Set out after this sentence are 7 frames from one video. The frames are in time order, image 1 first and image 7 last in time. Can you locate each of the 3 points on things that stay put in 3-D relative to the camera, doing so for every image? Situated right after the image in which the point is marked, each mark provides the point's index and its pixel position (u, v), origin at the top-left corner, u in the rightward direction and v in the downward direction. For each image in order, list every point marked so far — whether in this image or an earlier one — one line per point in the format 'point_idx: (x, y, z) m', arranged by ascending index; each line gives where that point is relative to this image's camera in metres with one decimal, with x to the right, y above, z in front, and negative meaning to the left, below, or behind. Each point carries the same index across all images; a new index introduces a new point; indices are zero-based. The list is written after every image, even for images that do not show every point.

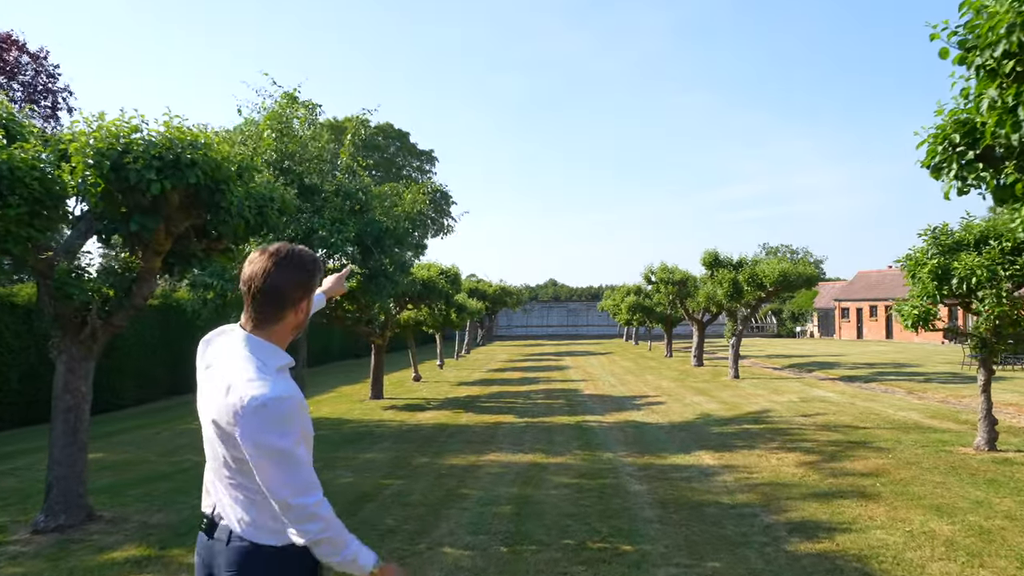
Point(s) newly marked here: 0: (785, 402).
0: (+4.9, -2.1, +13.2) m
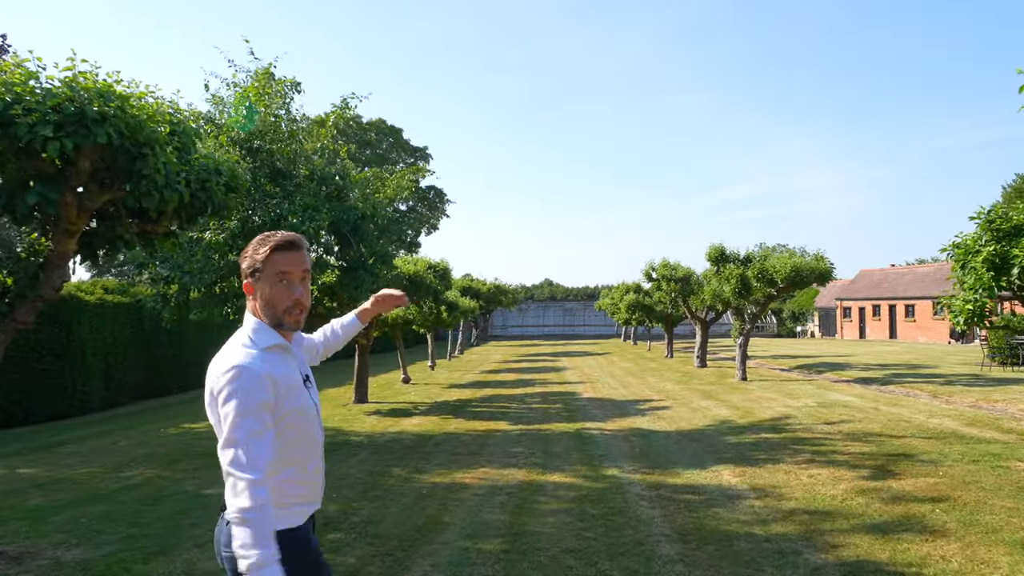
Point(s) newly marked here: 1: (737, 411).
0: (+4.8, -2.0, +12.1) m
1: (+3.7, -2.0, +12.1) m
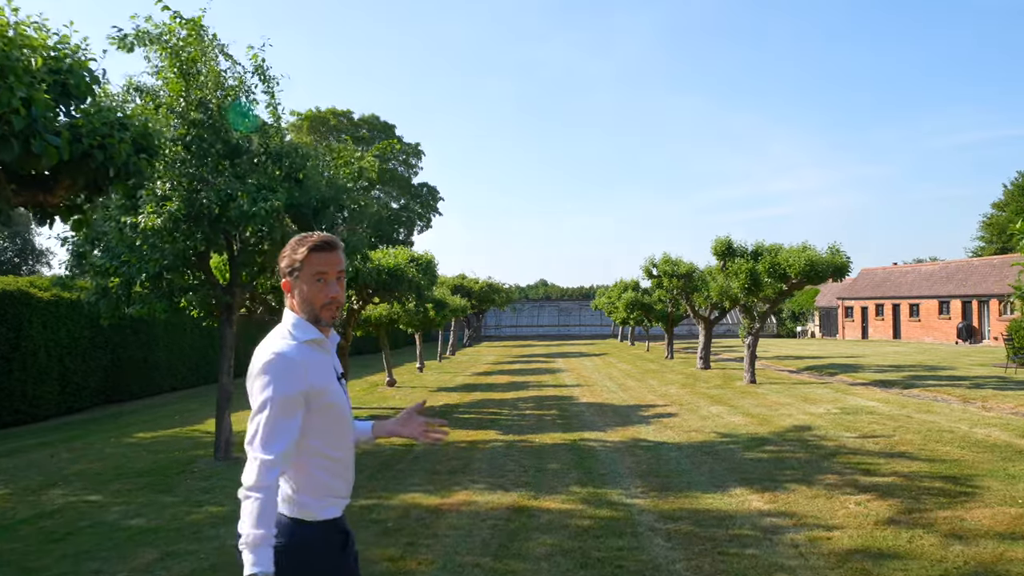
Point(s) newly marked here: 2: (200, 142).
0: (+4.6, -1.9, +10.9) m
1: (+3.6, -1.9, +10.9) m
2: (-3.7, +1.7, +8.8) m
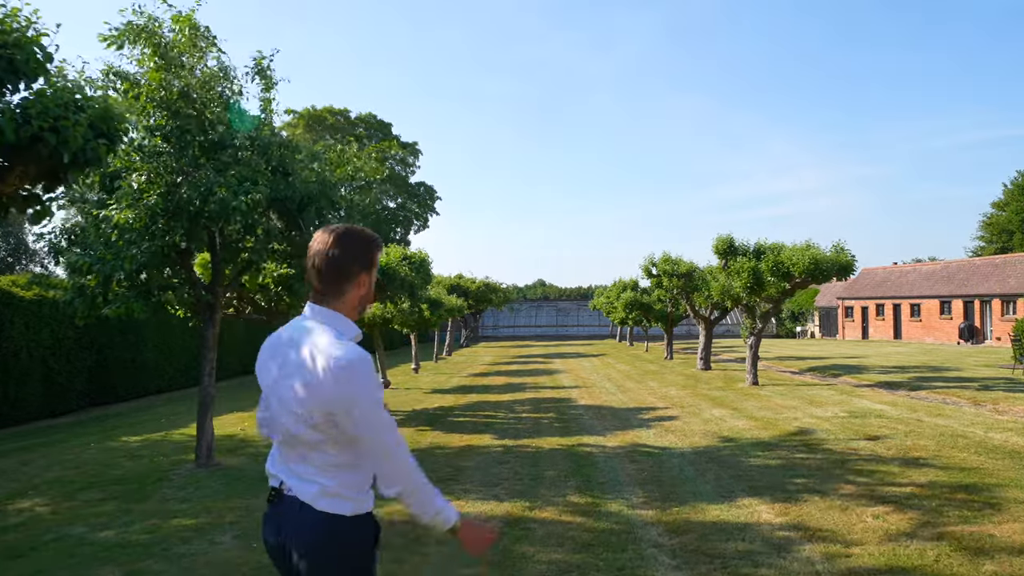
0: (+4.6, -1.9, +10.5) m
1: (+3.5, -1.9, +10.5) m
2: (-3.7, +1.8, +8.4) m
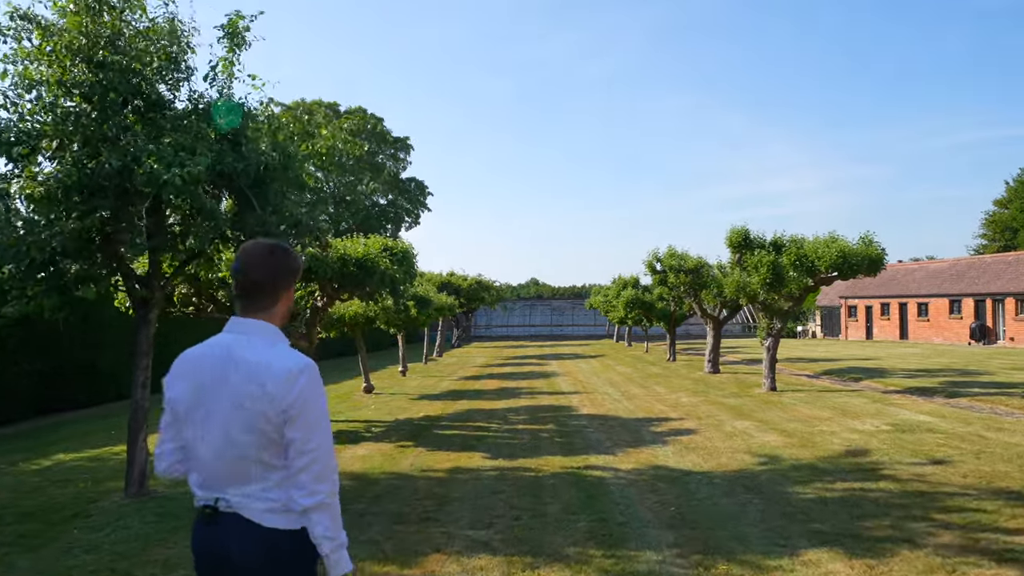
0: (+4.5, -1.8, +9.1) m
1: (+3.4, -1.8, +9.1) m
2: (-3.8, +1.8, +6.9) m
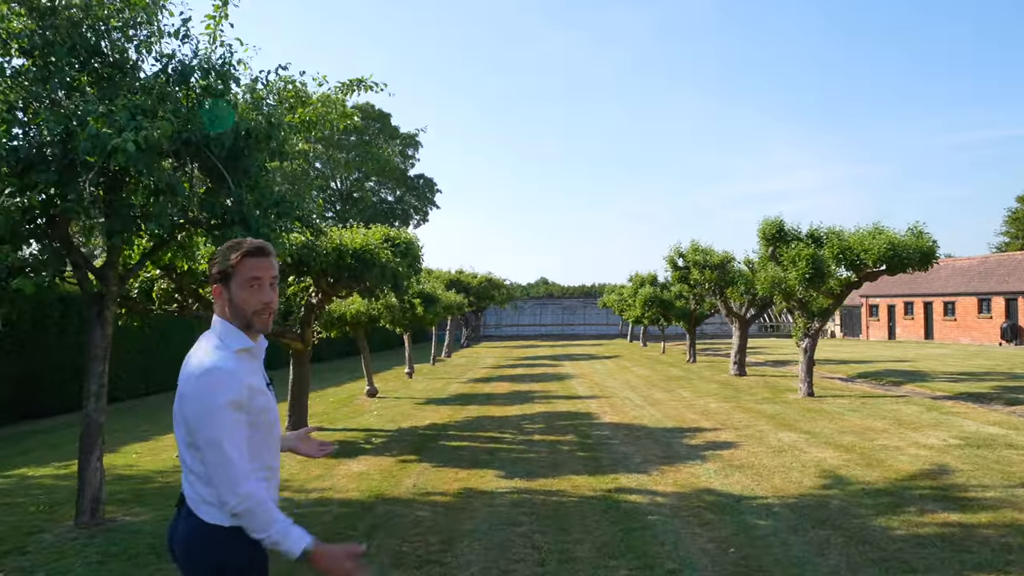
0: (+4.7, -1.7, +7.9) m
1: (+3.6, -1.8, +7.9) m
2: (-3.6, +1.9, +5.8) m
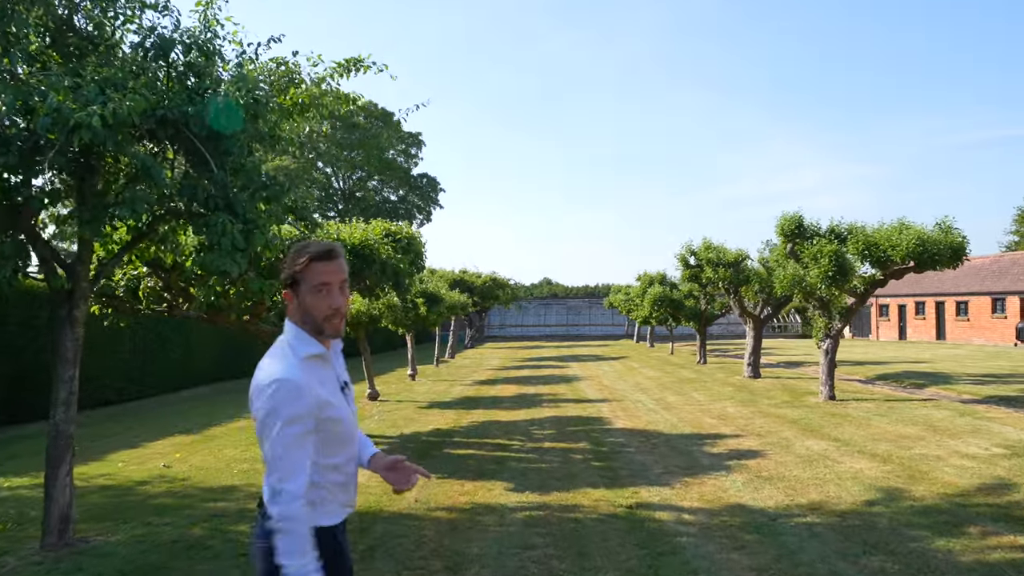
0: (+4.8, -1.7, +7.3) m
1: (+3.7, -1.8, +7.3) m
2: (-3.5, +1.9, +5.2) m
